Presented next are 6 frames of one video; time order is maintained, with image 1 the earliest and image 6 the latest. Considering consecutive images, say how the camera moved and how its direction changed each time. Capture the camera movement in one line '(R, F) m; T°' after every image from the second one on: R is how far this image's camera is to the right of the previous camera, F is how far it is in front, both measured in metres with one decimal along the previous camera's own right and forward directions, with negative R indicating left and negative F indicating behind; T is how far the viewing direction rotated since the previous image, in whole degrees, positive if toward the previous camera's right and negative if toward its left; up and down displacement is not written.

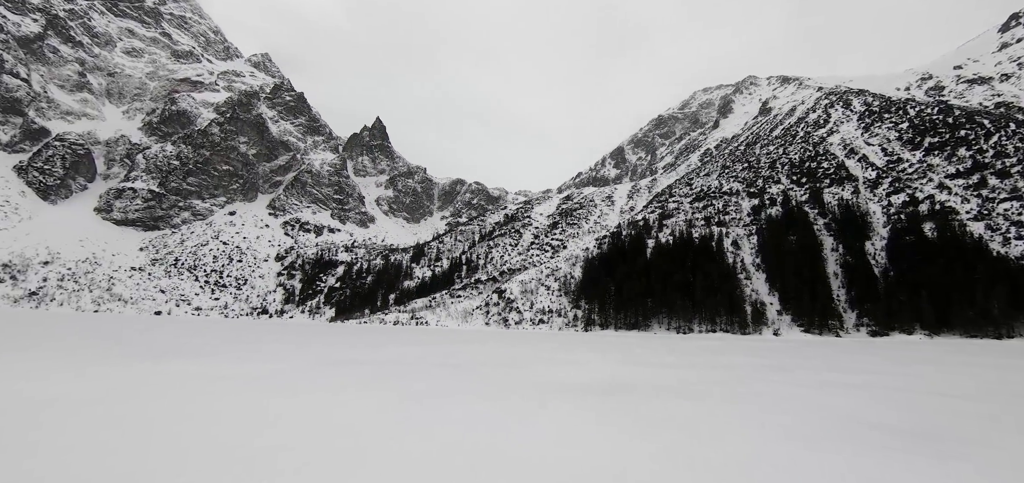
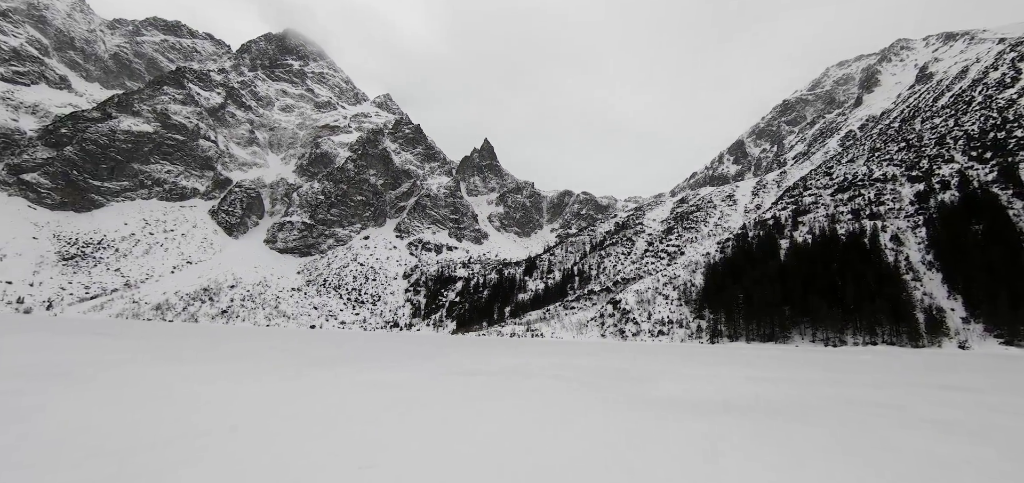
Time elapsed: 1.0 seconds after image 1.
(+0.1, +1.4) m; -13°
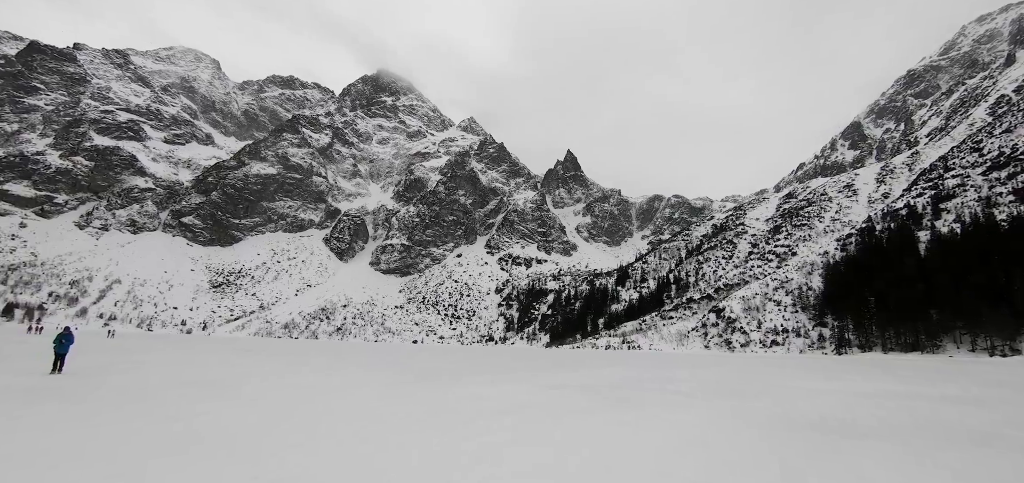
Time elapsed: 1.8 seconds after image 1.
(+0.1, +1.3) m; -10°
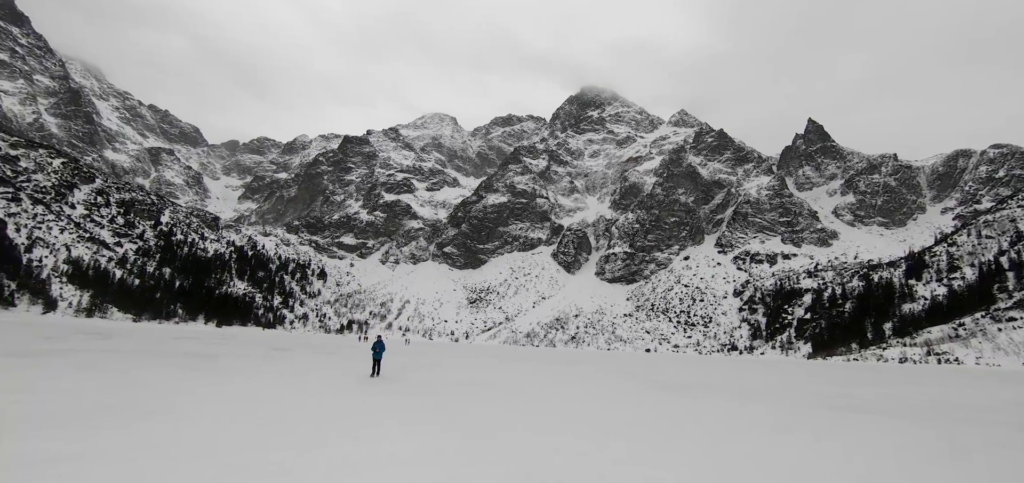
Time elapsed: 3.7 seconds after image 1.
(-0.3, +4.0) m; -26°
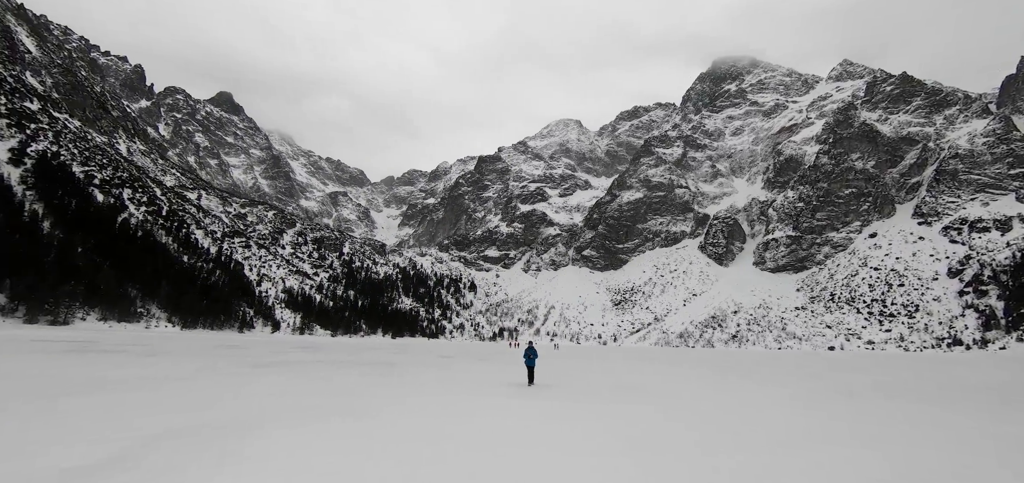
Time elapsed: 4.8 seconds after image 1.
(+0.1, +3.5) m; -16°
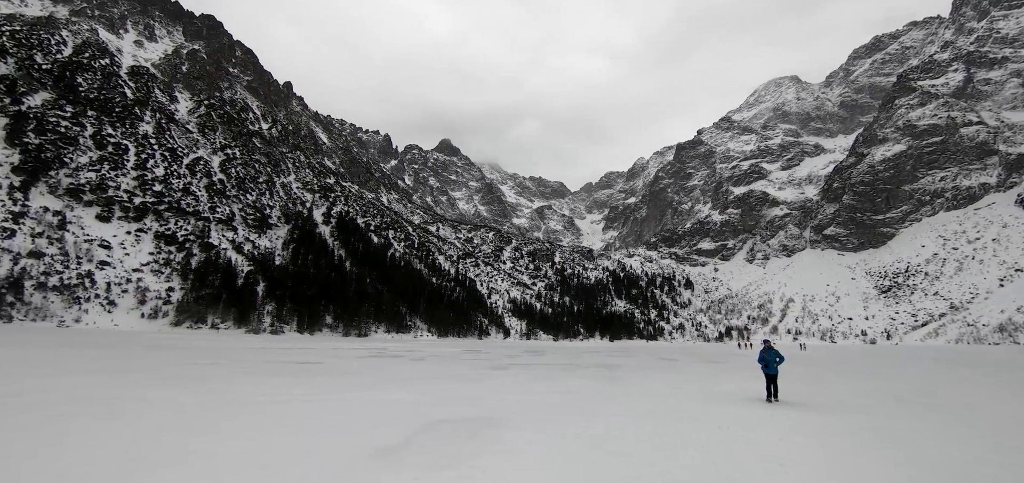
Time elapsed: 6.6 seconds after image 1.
(0.0, +6.7) m; -24°
